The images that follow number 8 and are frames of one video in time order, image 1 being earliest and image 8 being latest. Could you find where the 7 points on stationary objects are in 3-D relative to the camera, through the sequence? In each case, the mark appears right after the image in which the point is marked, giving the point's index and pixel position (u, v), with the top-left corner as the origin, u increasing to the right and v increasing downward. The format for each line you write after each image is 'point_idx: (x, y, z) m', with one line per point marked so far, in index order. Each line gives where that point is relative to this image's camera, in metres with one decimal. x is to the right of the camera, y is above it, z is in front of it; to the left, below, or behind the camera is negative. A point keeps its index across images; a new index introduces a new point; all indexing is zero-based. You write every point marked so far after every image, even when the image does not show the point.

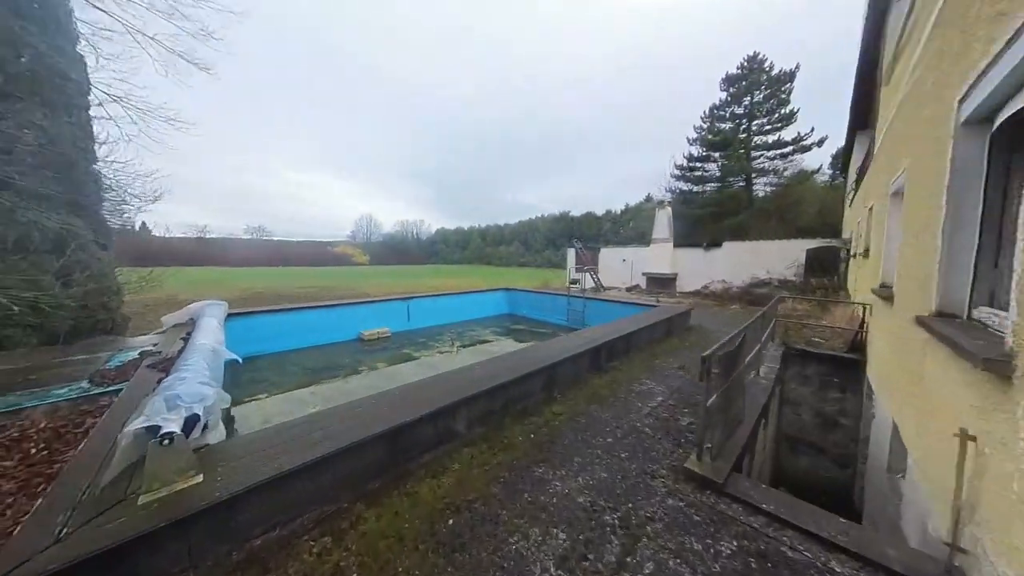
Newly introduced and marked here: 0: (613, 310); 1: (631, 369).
0: (+2.9, -0.7, +8.3) m
1: (+1.7, -1.1, +4.1) m
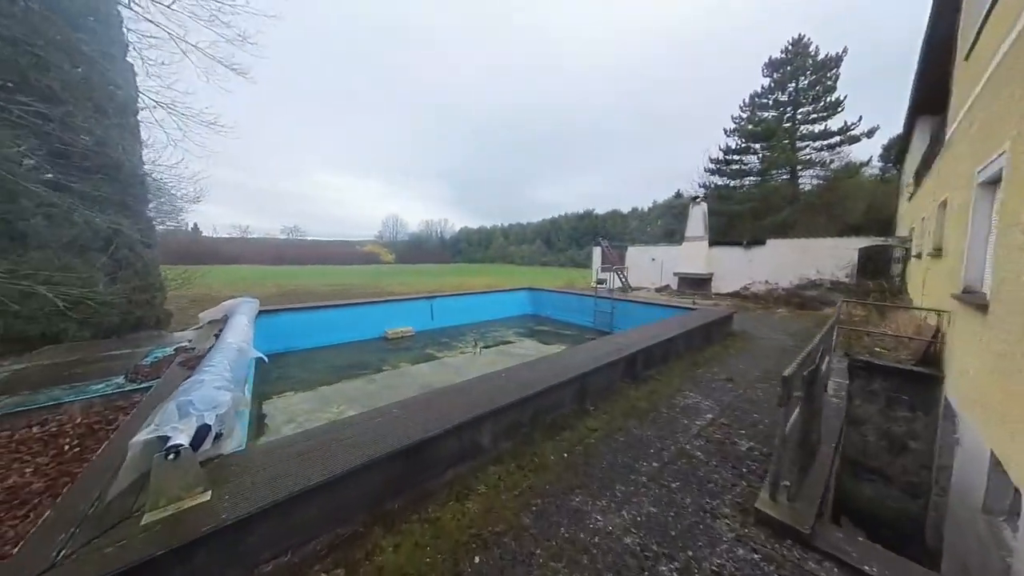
0: (+3.6, -0.7, +7.9) m
1: (+2.1, -1.2, +3.7) m
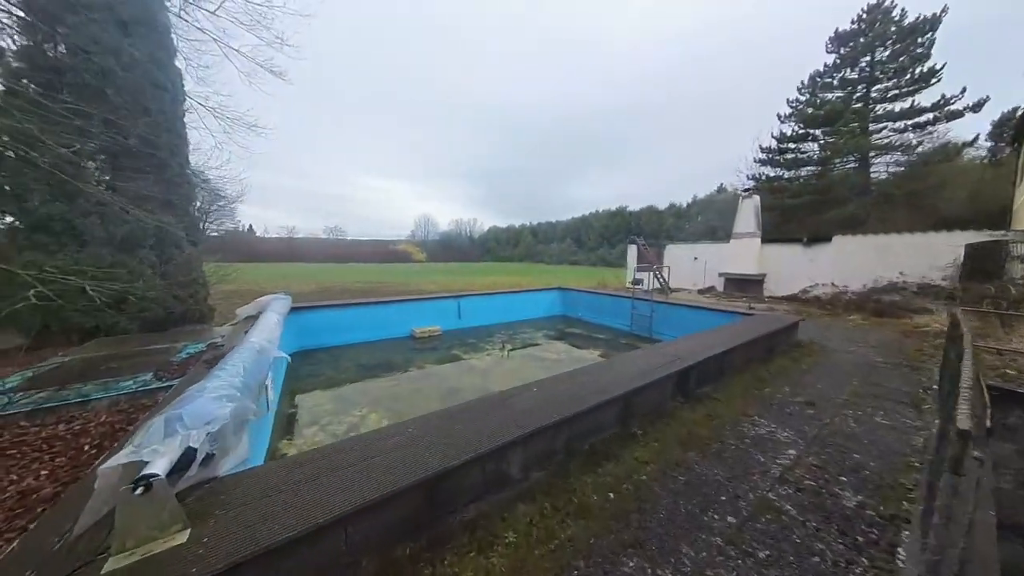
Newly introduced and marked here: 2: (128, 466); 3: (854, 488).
0: (+4.3, -0.7, +7.1) m
1: (+2.4, -1.2, +3.2) m
2: (-1.6, -0.7, +1.2) m
3: (+2.2, -1.3, +1.9) m
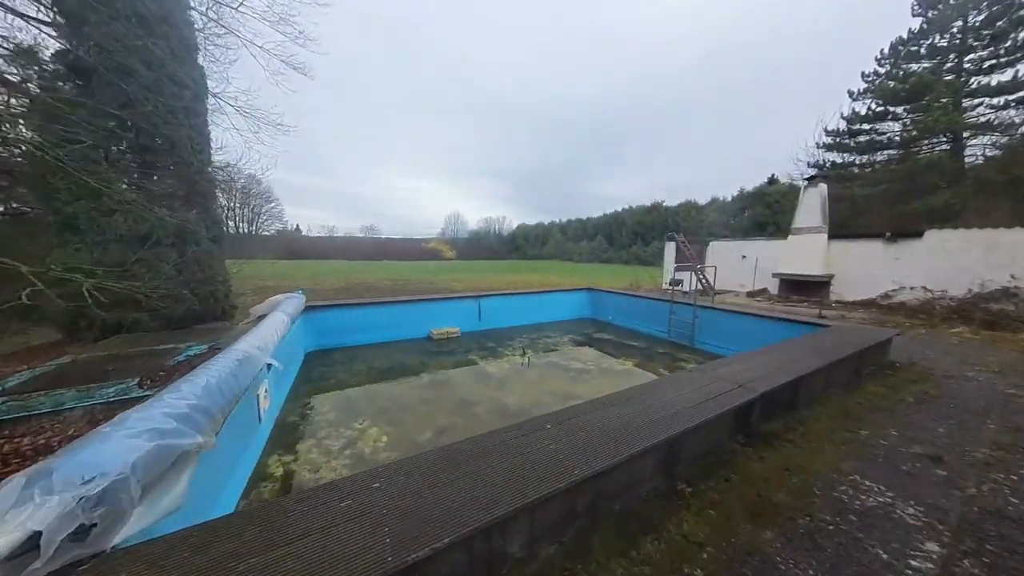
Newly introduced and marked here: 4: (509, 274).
0: (+4.8, -0.8, +6.1) m
1: (+2.5, -1.3, +2.4) m
2: (-1.7, -0.8, +0.8) m
3: (+2.2, -1.4, +1.1) m
4: (-0.1, +1.0, +19.9) m
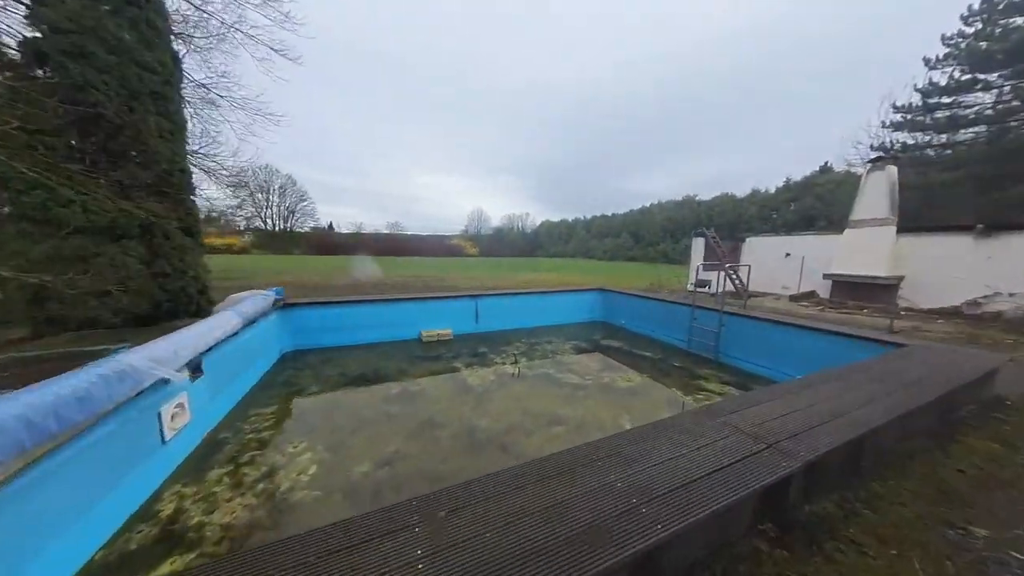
0: (+4.6, -0.9, +5.0) m
1: (+2.0, -1.3, +1.5) m
2: (-2.3, -0.8, +0.3) m
3: (+1.6, -1.5, +0.3) m
4: (+0.9, +1.1, +19.2) m
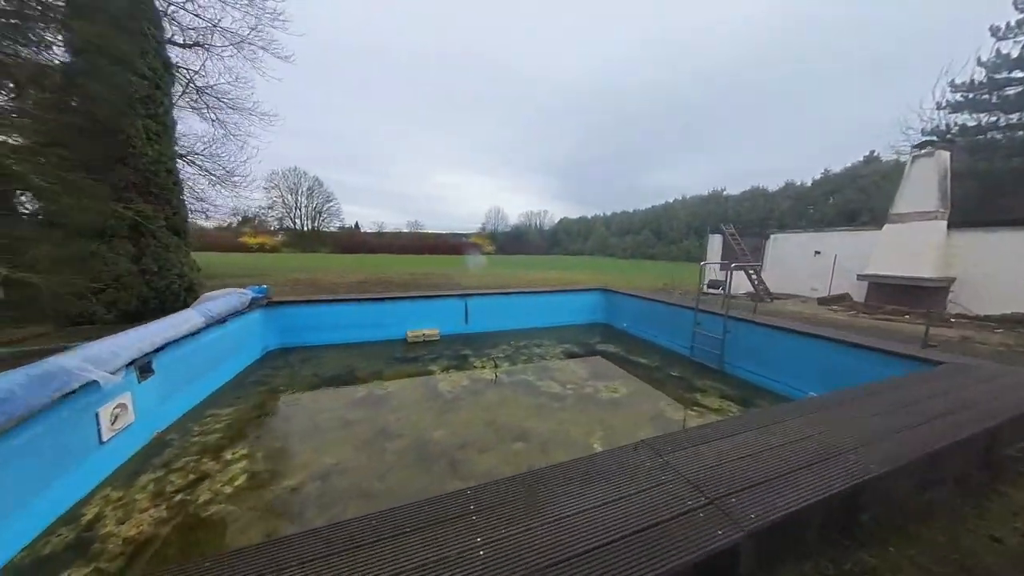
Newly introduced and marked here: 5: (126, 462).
0: (+4.2, -0.9, +4.4) m
1: (+1.4, -1.4, +1.1) m
2: (-3.0, -0.8, +0.2) m
3: (+0.9, -1.5, -0.1) m
4: (+1.5, +1.2, +18.8) m
5: (-3.7, -1.6, +2.8) m
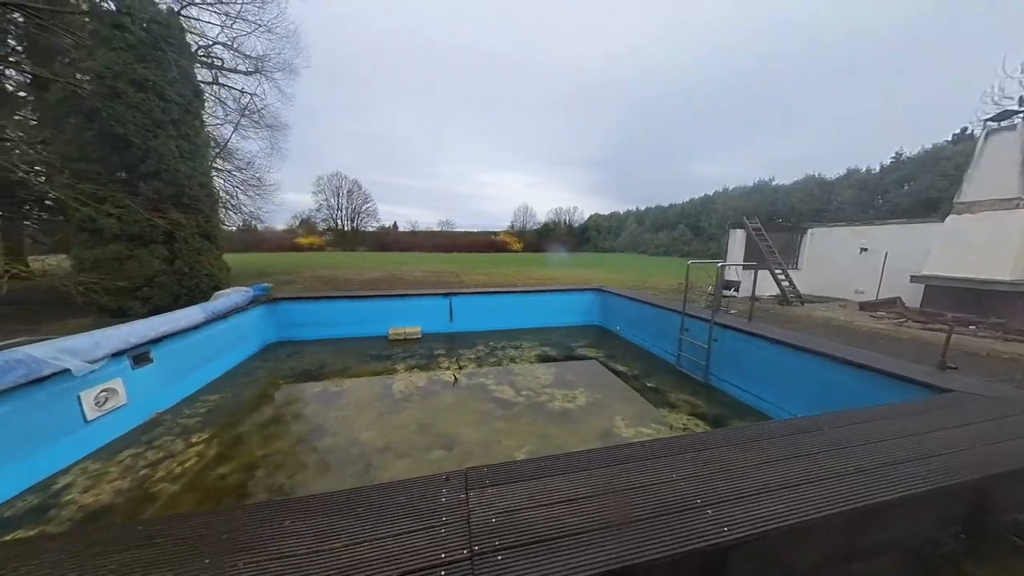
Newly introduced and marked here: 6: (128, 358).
0: (+3.5, -1.0, +3.8) m
1: (+0.3, -1.4, +0.8) m
2: (-4.1, -0.8, +0.4) m
3: (-0.3, -1.6, -0.3) m
4: (+2.5, +1.3, +18.3) m
5: (-4.6, -1.6, +3.1) m
6: (-4.6, -0.8, +3.4) m
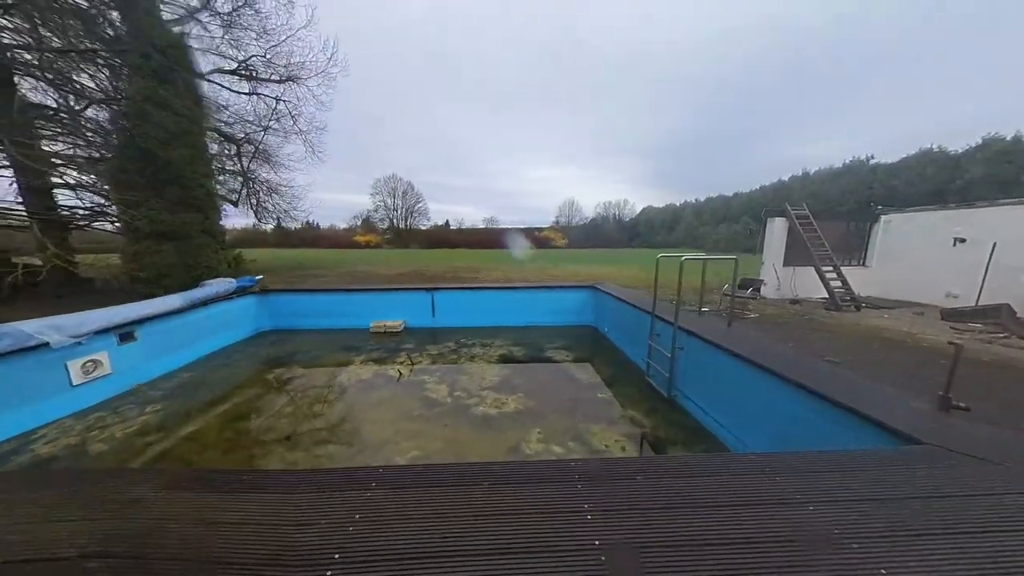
0: (+2.4, -1.0, +3.0) m
1: (-1.3, -1.4, +0.6) m
2: (-5.7, -0.7, +1.0) m
3: (-2.1, -1.5, -0.4) m
4: (+4.0, +1.5, +17.5) m
5: (-5.6, -1.5, +3.7) m
6: (-5.6, -0.7, +4.1) m
